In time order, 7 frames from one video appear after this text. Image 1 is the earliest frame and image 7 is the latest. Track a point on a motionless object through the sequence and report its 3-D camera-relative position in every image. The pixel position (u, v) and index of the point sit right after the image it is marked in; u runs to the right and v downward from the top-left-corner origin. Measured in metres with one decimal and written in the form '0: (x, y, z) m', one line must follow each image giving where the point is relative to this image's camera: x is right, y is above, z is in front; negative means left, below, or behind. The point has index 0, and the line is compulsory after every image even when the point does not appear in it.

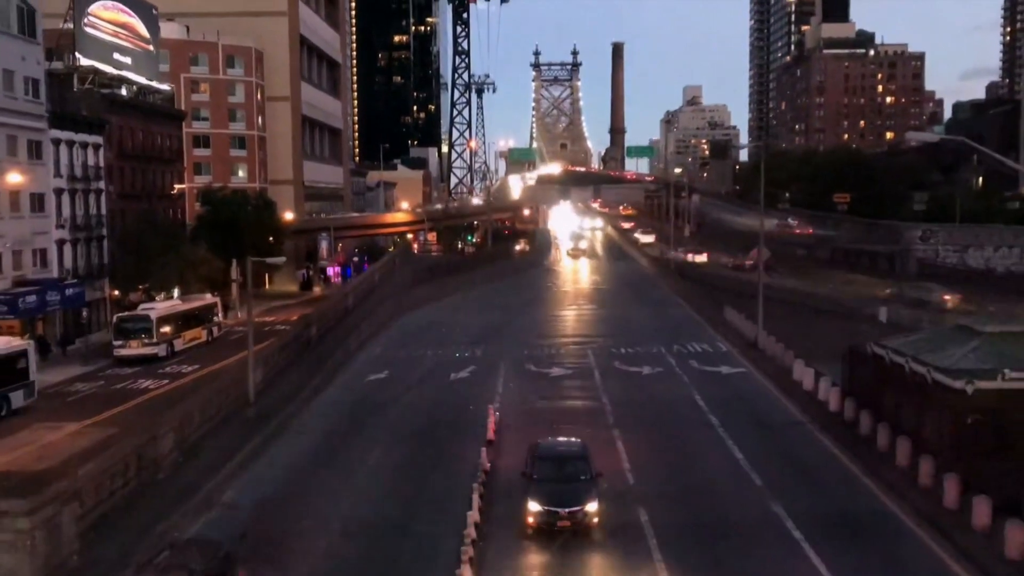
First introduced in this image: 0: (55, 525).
0: (-7.5, -3.8, +17.5) m
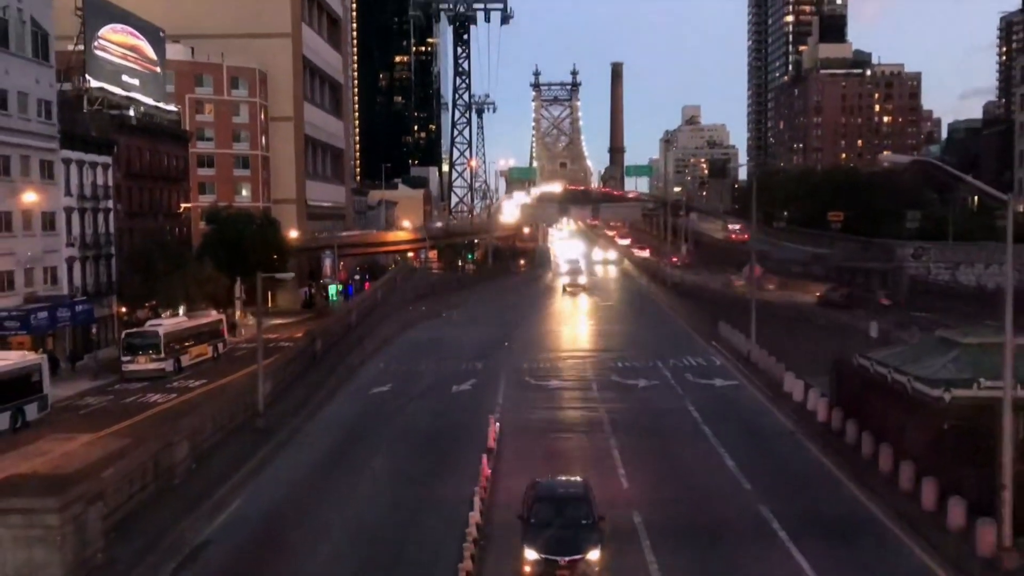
0: (-7.5, -4.1, +18.6) m
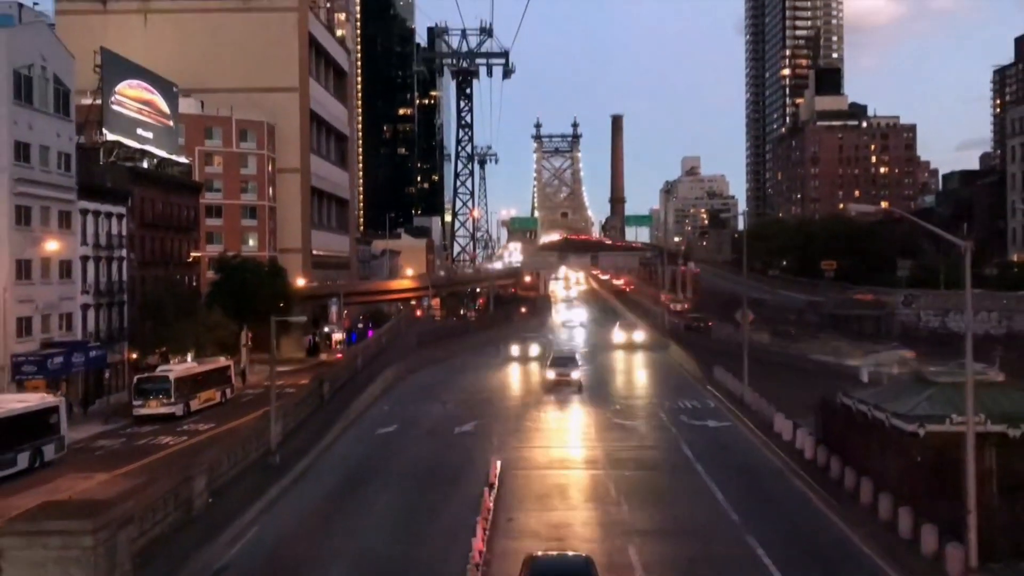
0: (-7.5, -4.8, +20.0) m
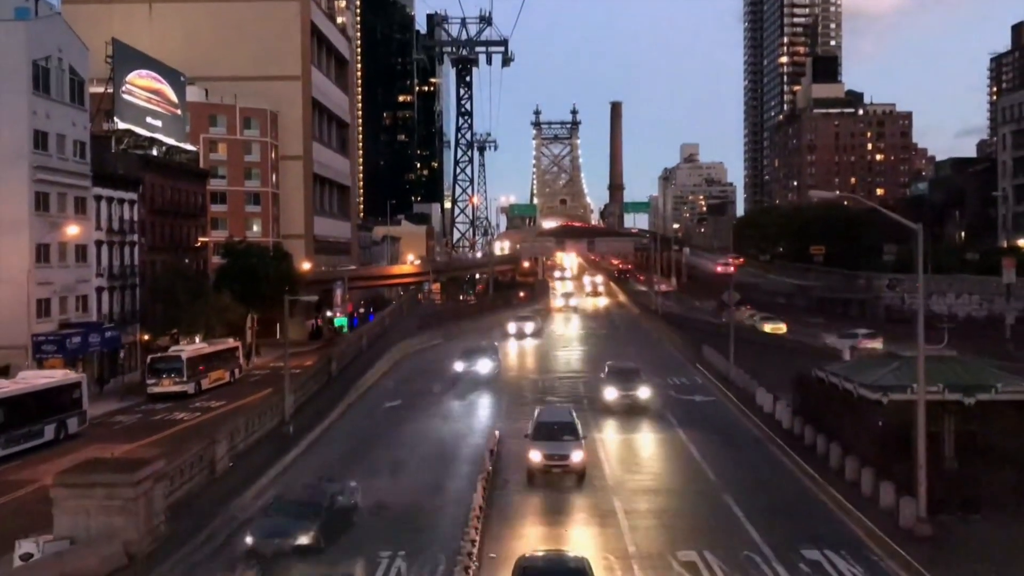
0: (-7.5, -4.3, +22.3) m
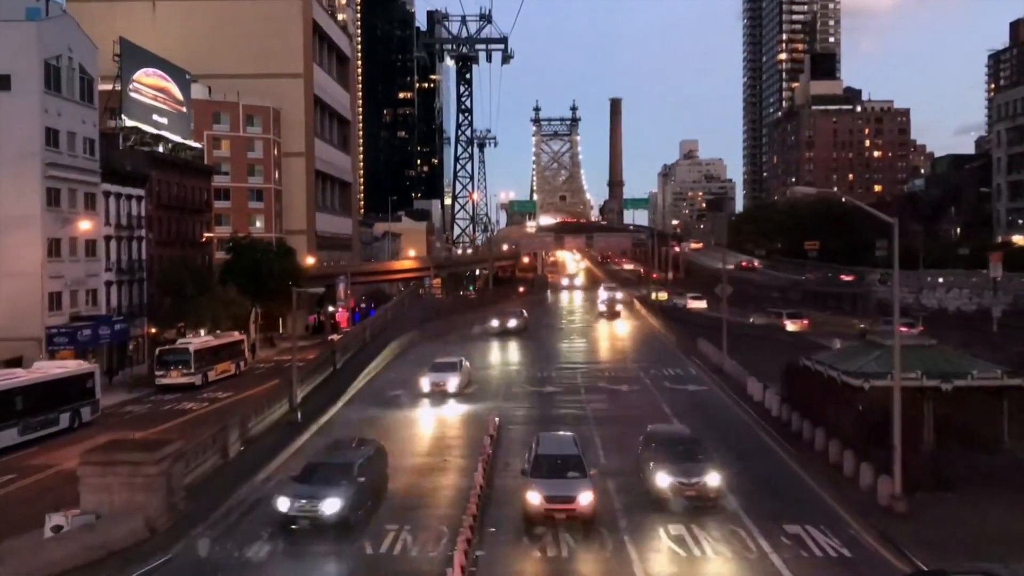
0: (-7.5, -4.1, +23.7) m
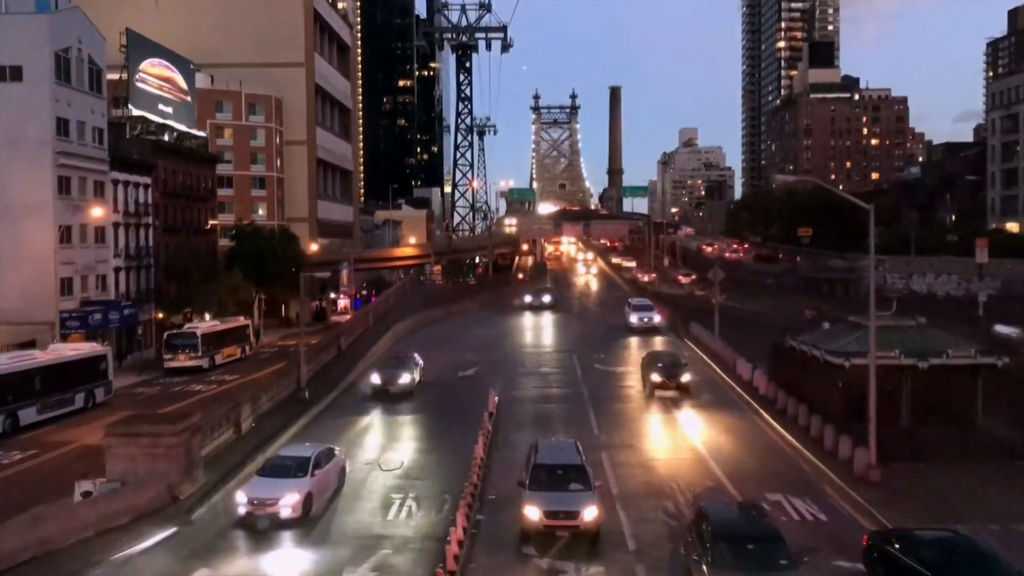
0: (-7.6, -3.7, +25.2) m
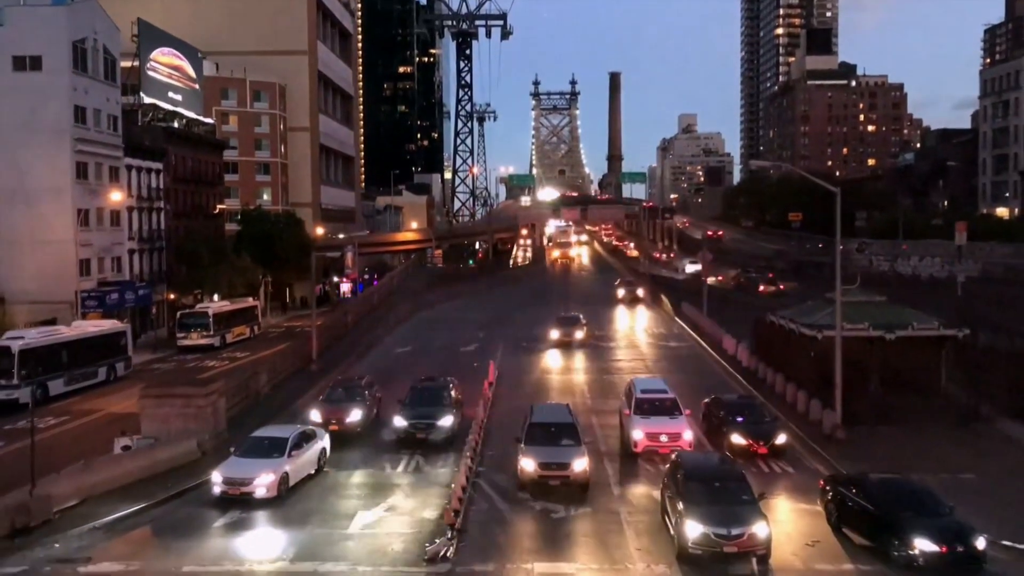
0: (-7.6, -3.1, +27.7) m
